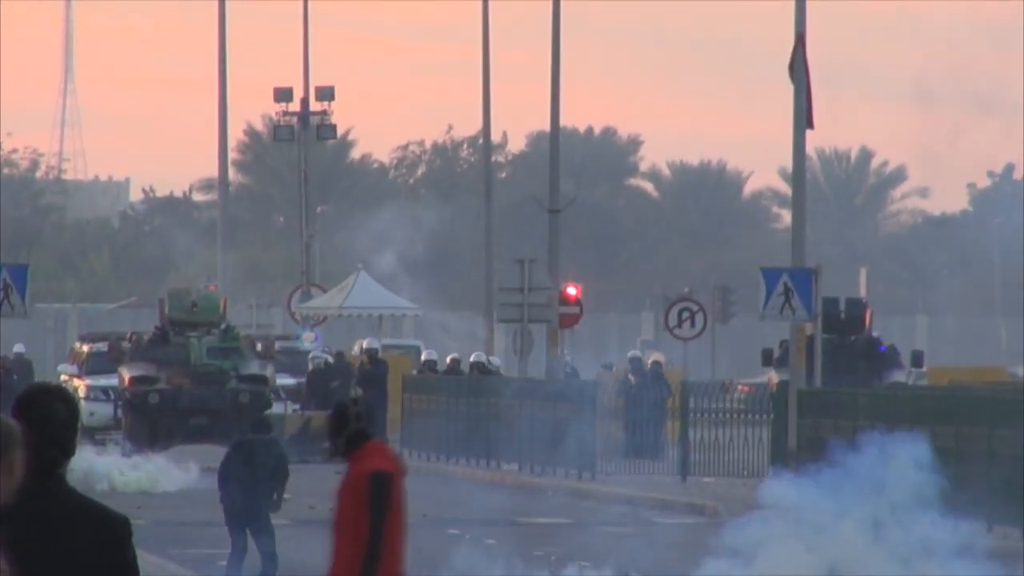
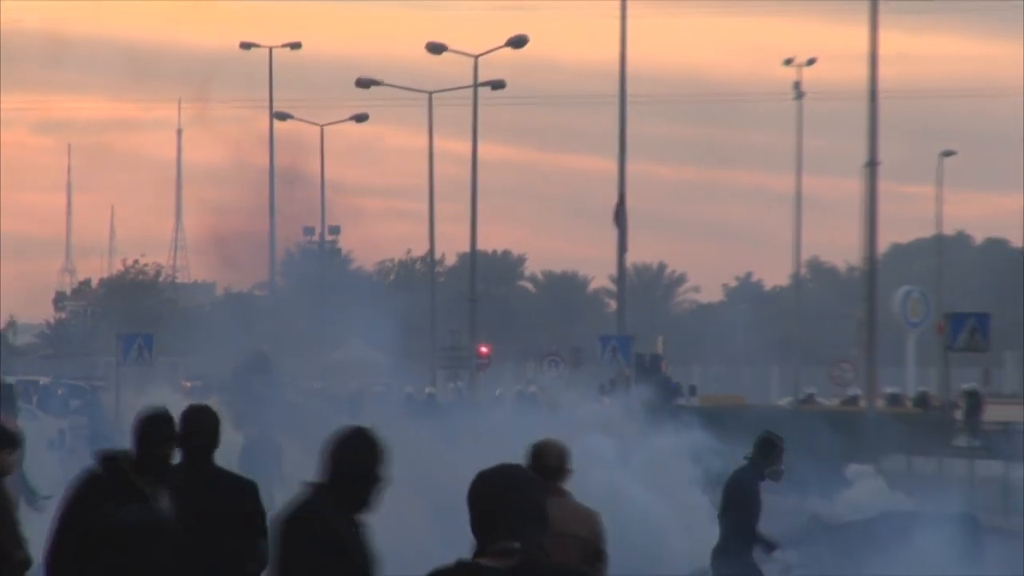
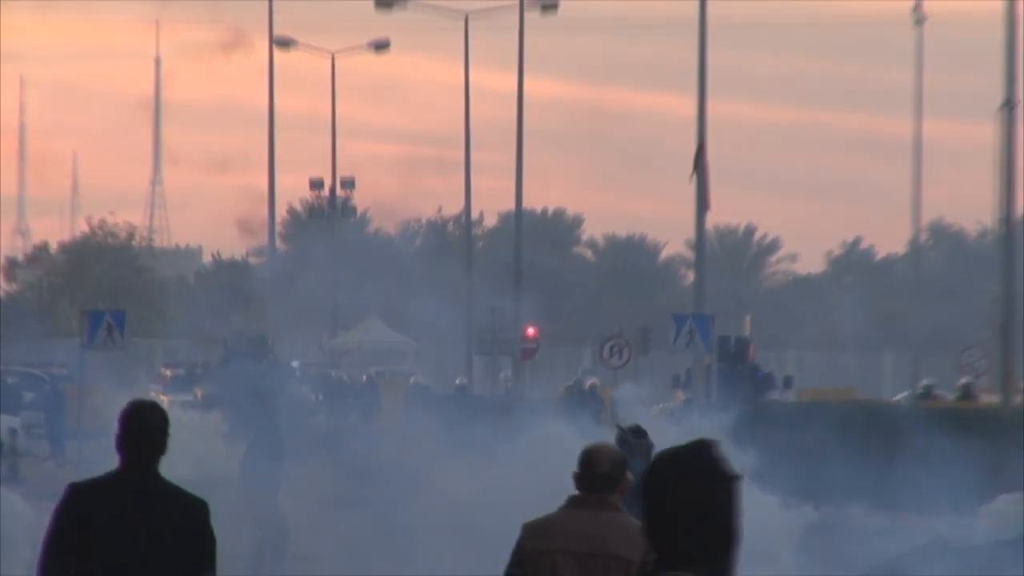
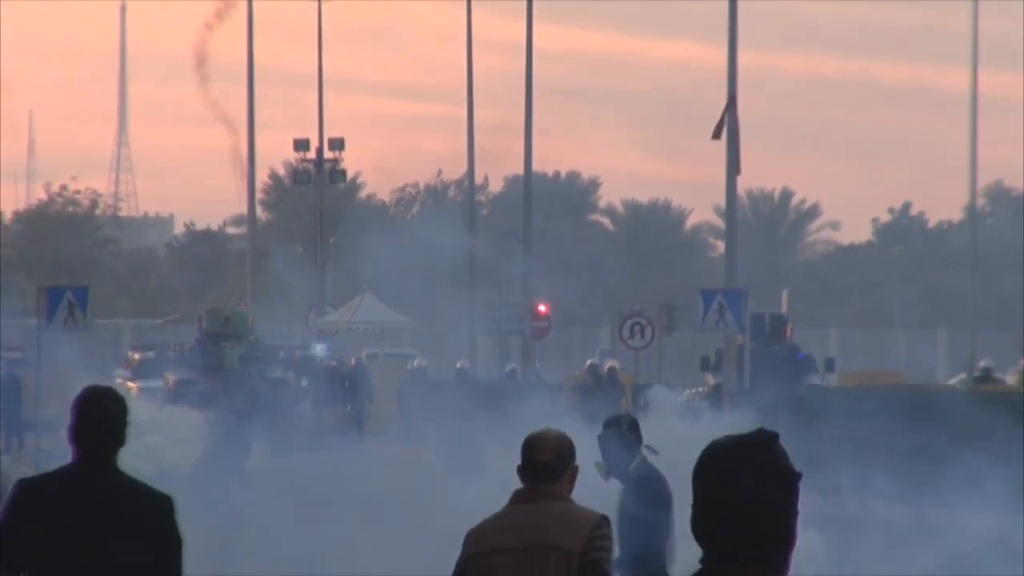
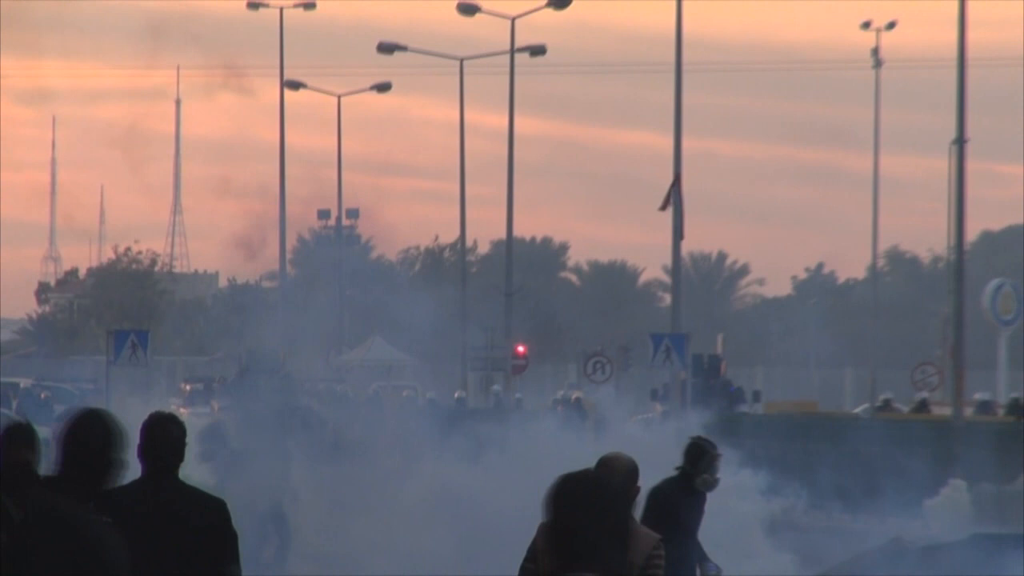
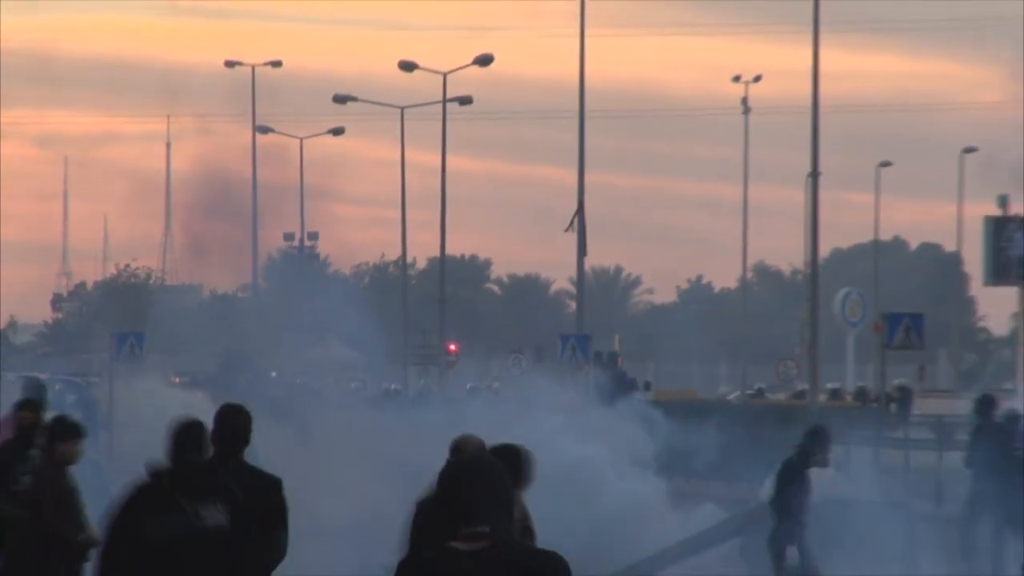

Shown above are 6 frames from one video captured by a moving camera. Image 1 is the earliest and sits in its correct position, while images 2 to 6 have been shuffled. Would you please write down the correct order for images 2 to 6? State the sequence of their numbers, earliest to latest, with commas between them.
4, 3, 5, 2, 6
